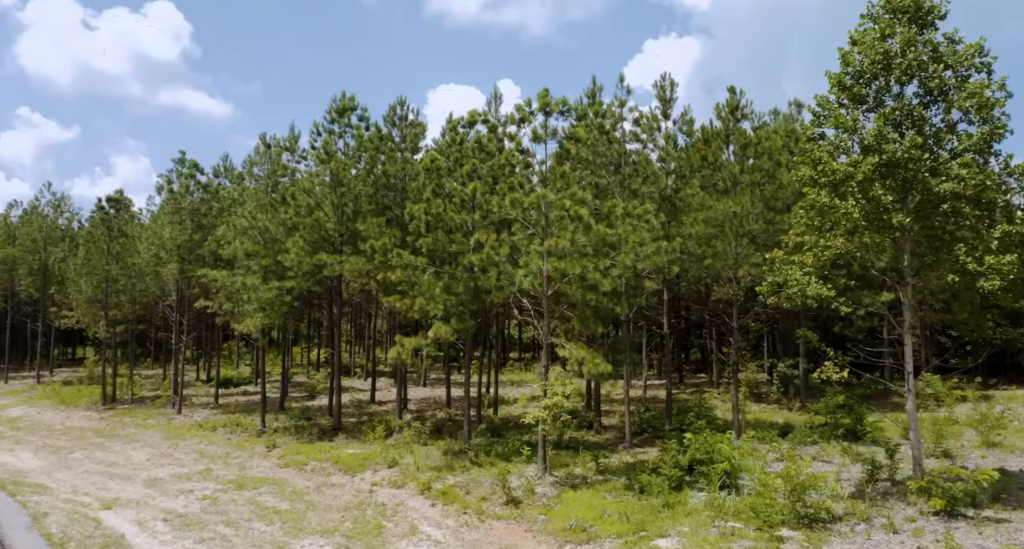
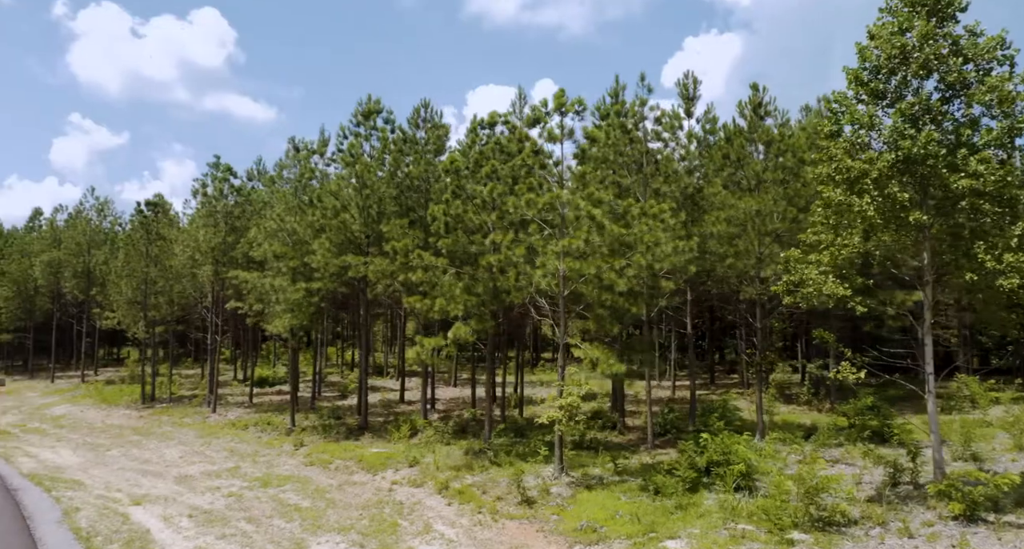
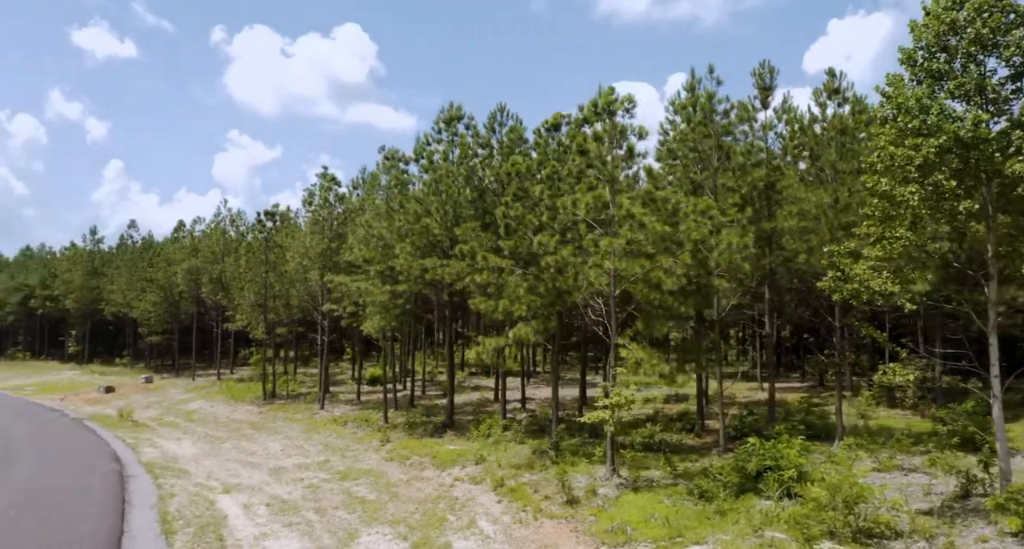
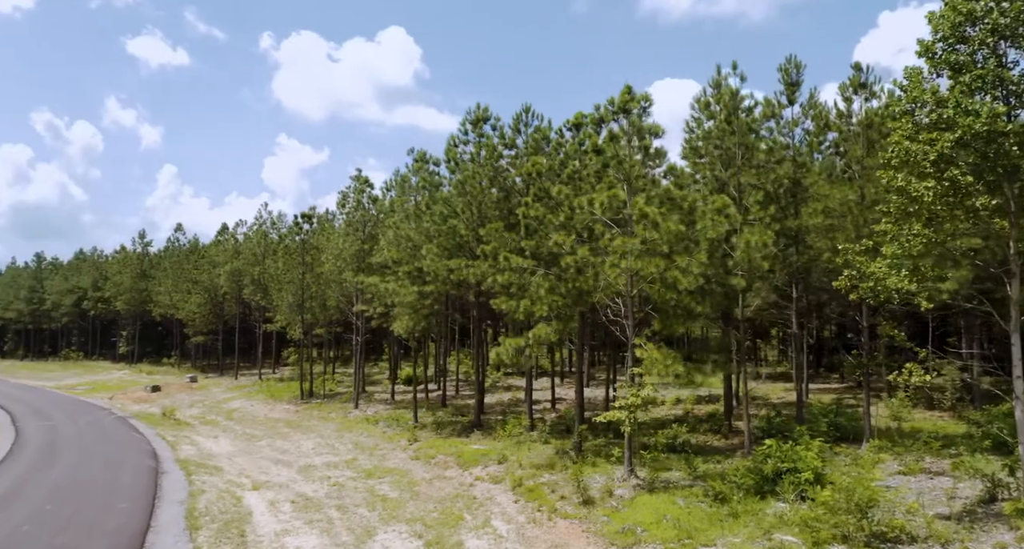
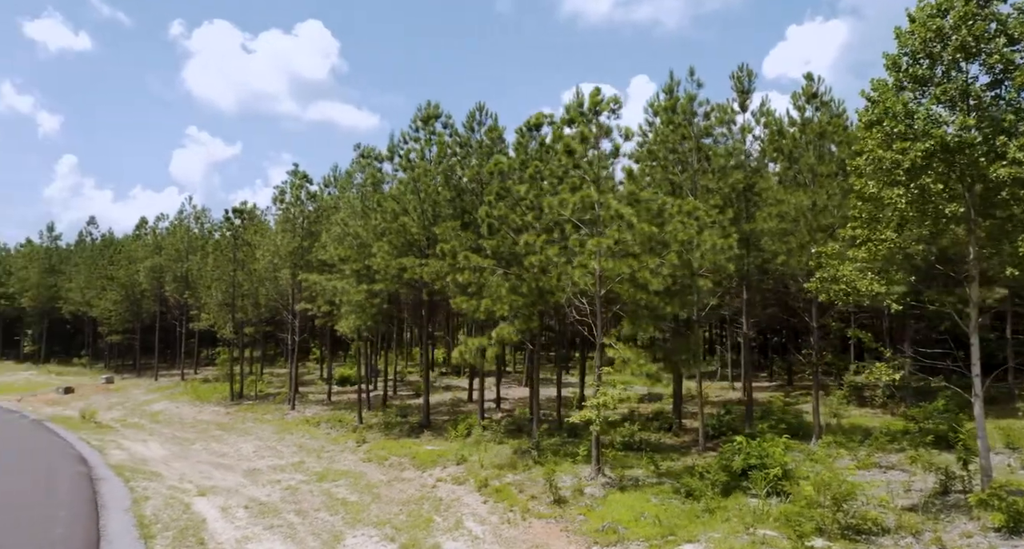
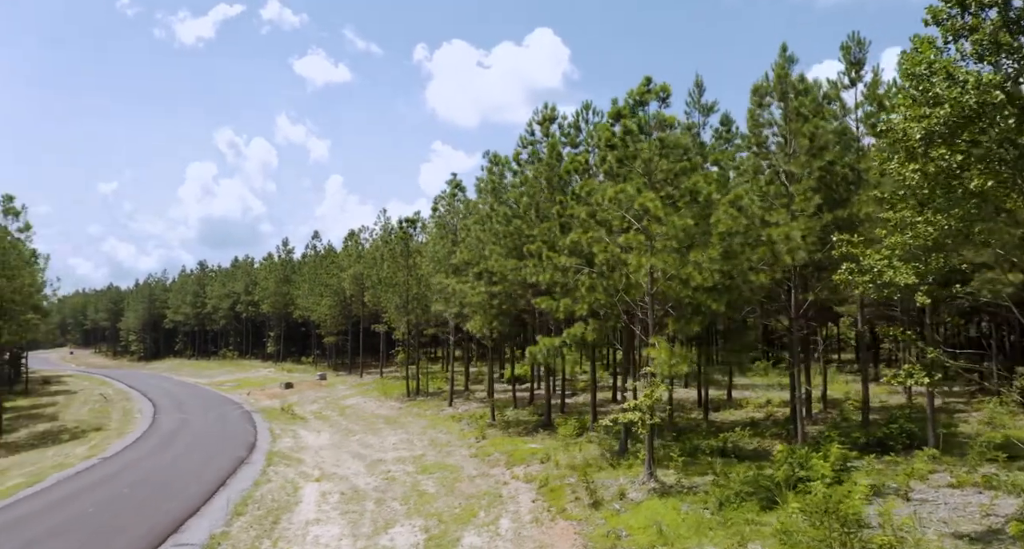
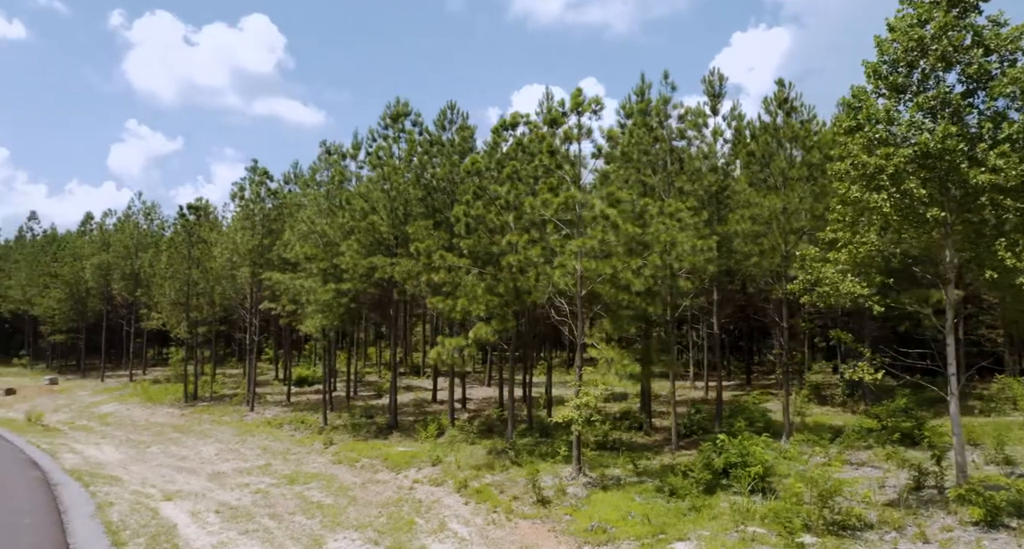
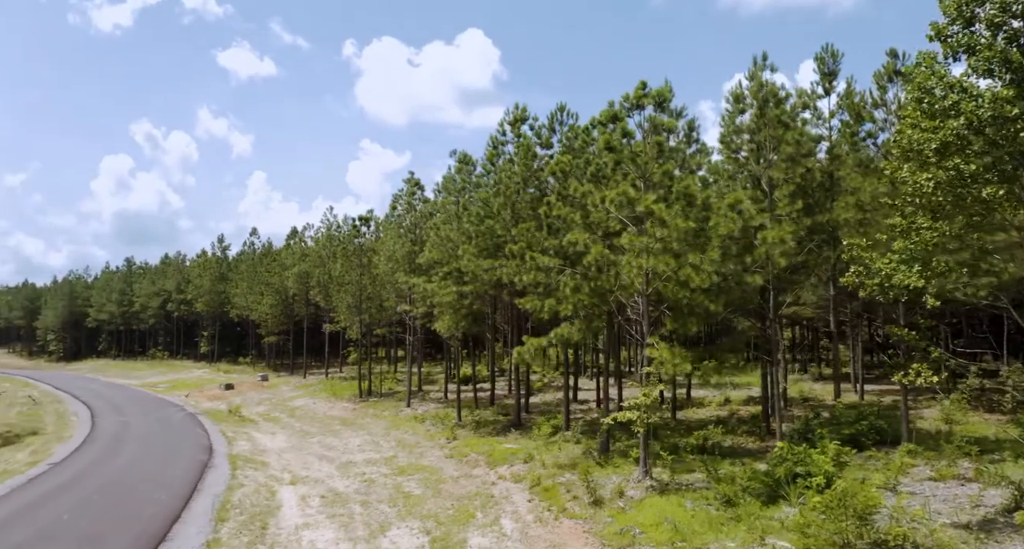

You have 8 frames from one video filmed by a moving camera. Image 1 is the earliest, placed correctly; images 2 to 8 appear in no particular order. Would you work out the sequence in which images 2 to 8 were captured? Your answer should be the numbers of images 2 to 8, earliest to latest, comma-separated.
2, 7, 5, 3, 4, 8, 6
